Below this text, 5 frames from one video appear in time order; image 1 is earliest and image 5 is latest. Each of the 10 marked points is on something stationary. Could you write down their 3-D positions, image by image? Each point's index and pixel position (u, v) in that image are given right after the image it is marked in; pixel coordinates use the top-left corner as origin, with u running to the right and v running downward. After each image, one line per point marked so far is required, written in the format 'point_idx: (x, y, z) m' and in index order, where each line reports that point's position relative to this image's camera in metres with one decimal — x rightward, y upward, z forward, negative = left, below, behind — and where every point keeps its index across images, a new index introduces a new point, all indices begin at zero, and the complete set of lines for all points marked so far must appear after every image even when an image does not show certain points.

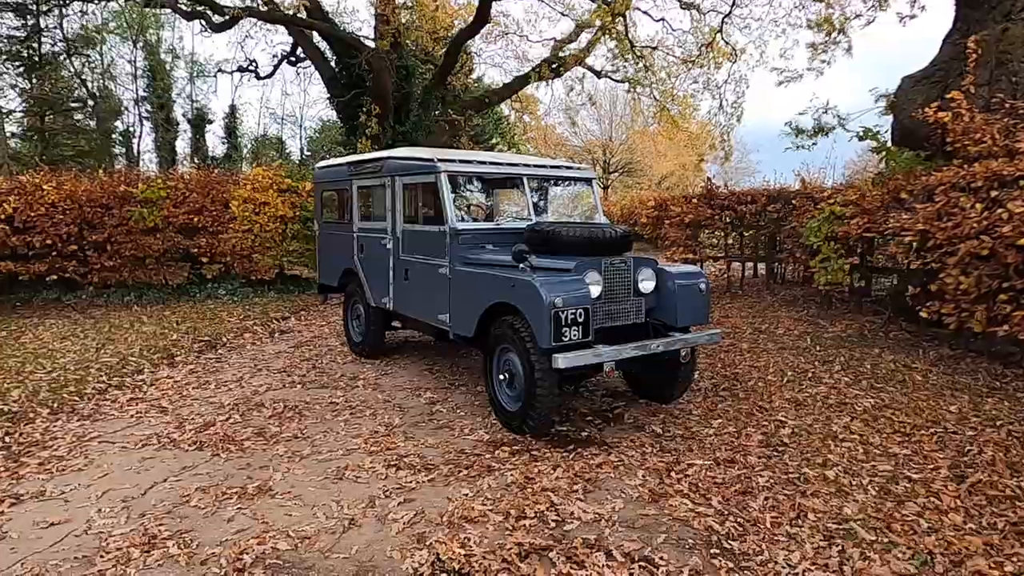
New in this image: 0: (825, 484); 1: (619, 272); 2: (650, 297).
0: (+2.0, -1.2, +4.2) m
1: (+0.9, +0.1, +5.5) m
2: (+1.2, -0.1, +5.7) m
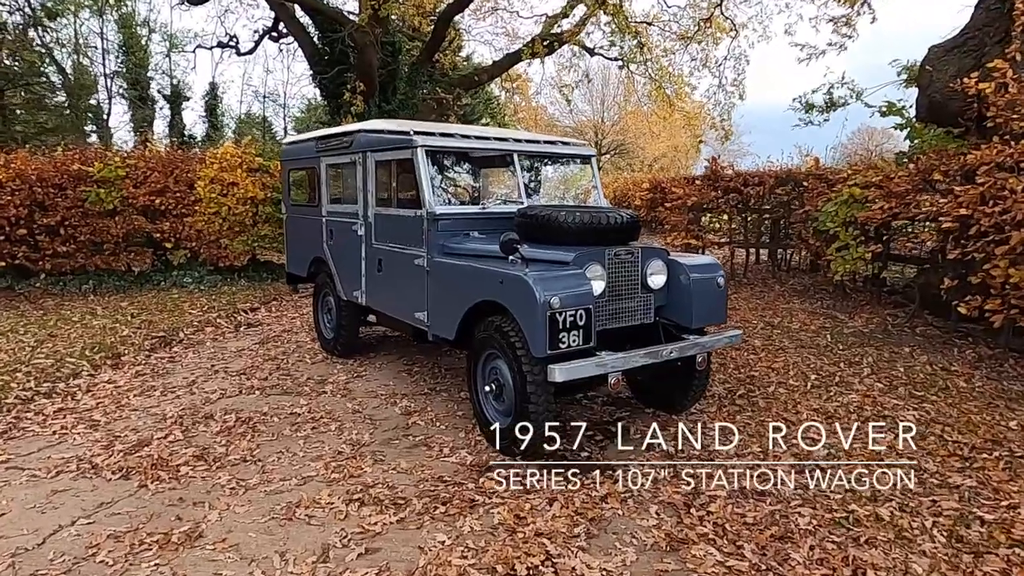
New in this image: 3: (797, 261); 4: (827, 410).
0: (+1.9, -1.2, +3.4) m
1: (+0.8, +0.2, +4.7) m
2: (+1.1, 0.0, +4.9) m
3: (+4.6, +0.4, +10.7) m
4: (+2.4, -0.9, +5.1) m
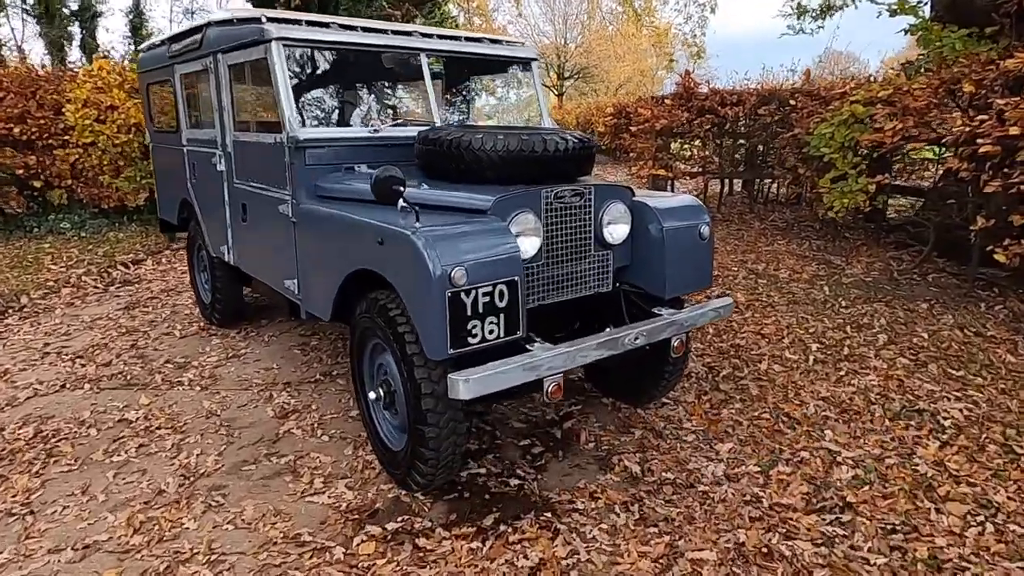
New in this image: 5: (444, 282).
0: (+1.5, -1.1, +2.2) m
1: (+0.3, +0.4, +3.2) m
2: (+0.6, +0.2, +3.5) m
3: (+3.8, +1.3, +9.4) m
4: (+1.9, -0.7, +3.9) m
5: (-0.3, 0.0, +2.6) m
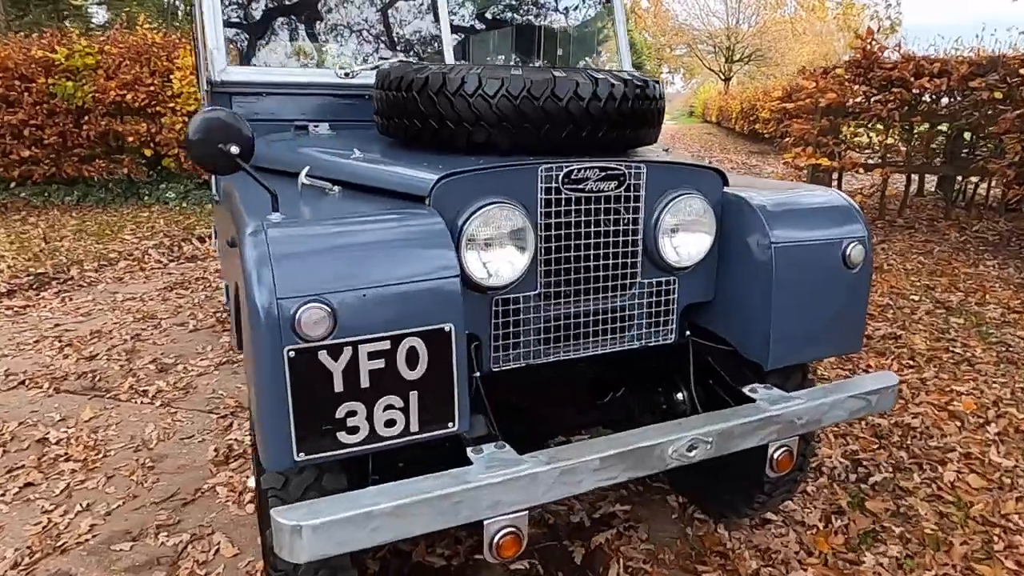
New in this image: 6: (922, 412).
0: (+1.1, -1.4, +0.6) m
1: (+0.2, +0.2, +1.8) m
2: (+0.6, 0.0, +2.0) m
3: (+5.1, +1.0, +7.0) m
4: (+1.9, -0.9, +2.1) m
5: (-0.5, -0.1, +1.4) m
6: (+2.0, -0.6, +3.2) m
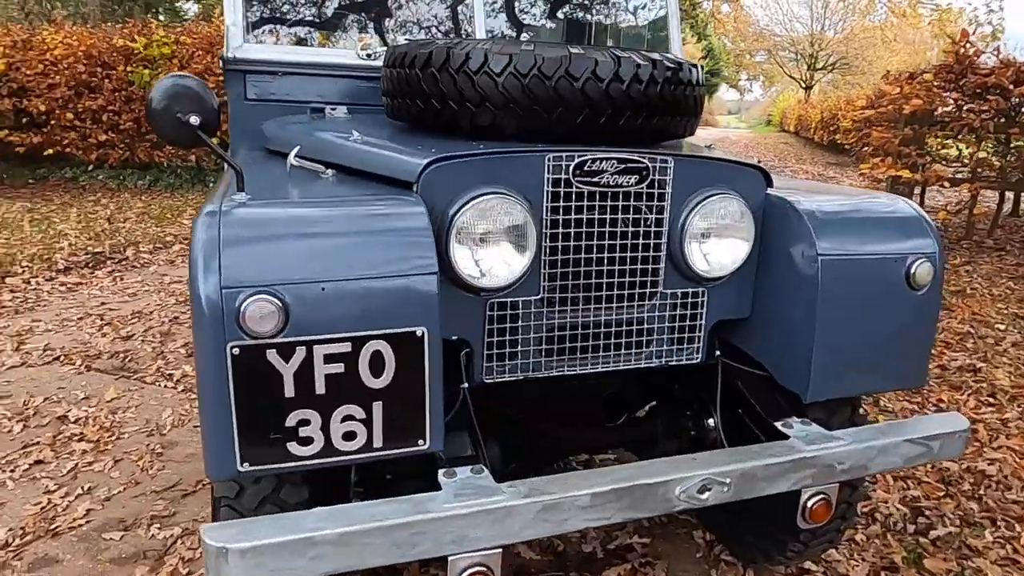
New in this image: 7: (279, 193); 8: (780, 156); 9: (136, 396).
0: (+0.9, -1.4, +0.3) m
1: (+0.2, +0.2, +1.6) m
2: (+0.6, 0.0, +1.8) m
3: (+5.6, +0.7, +6.3) m
4: (+1.9, -1.0, +1.7) m
5: (-0.5, -0.1, +1.2) m
6: (+2.0, -0.7, +2.8) m
7: (-0.6, +0.2, +1.6) m
8: (+4.9, +2.5, +12.2) m
9: (-1.9, -0.6, +3.4) m
